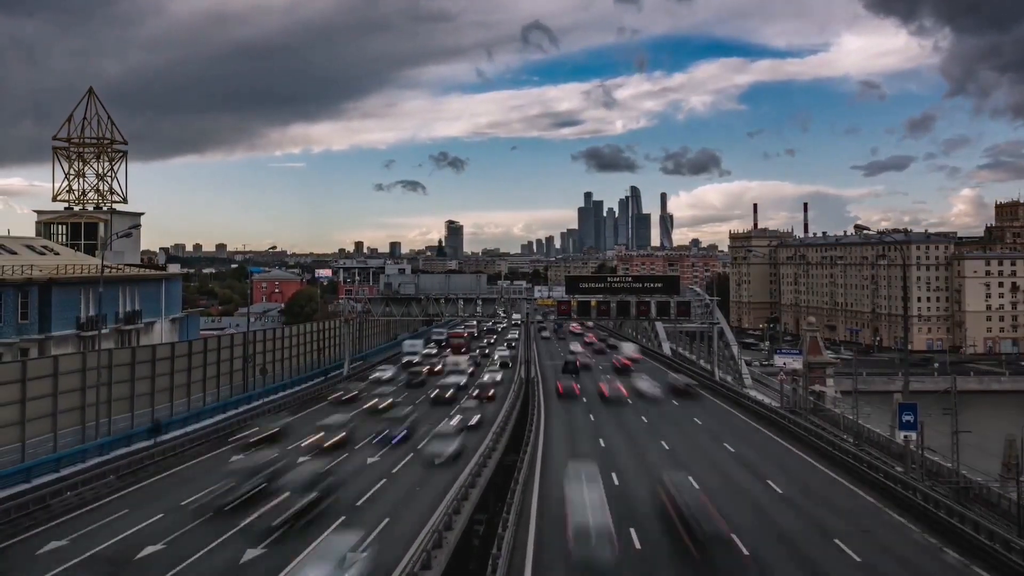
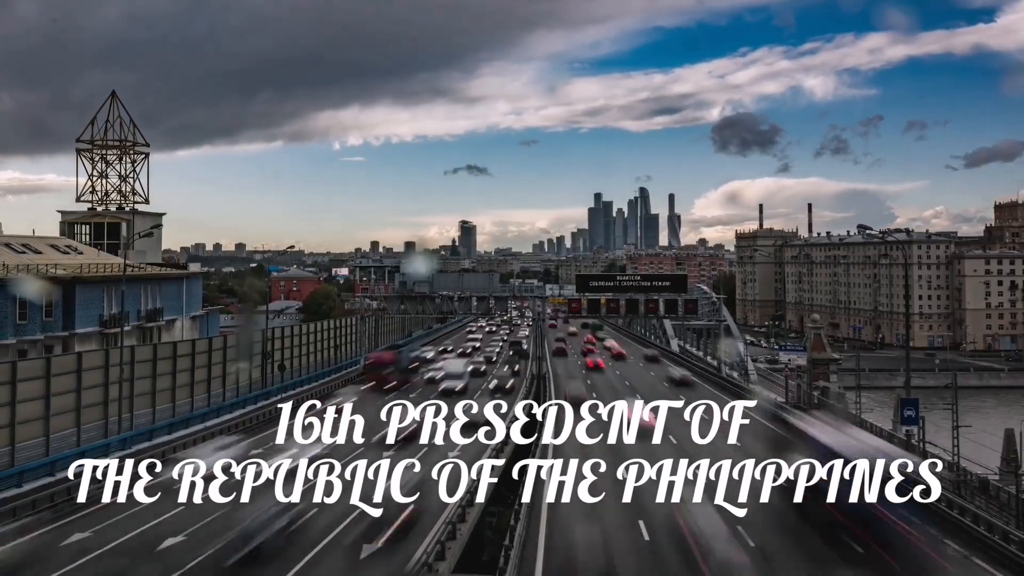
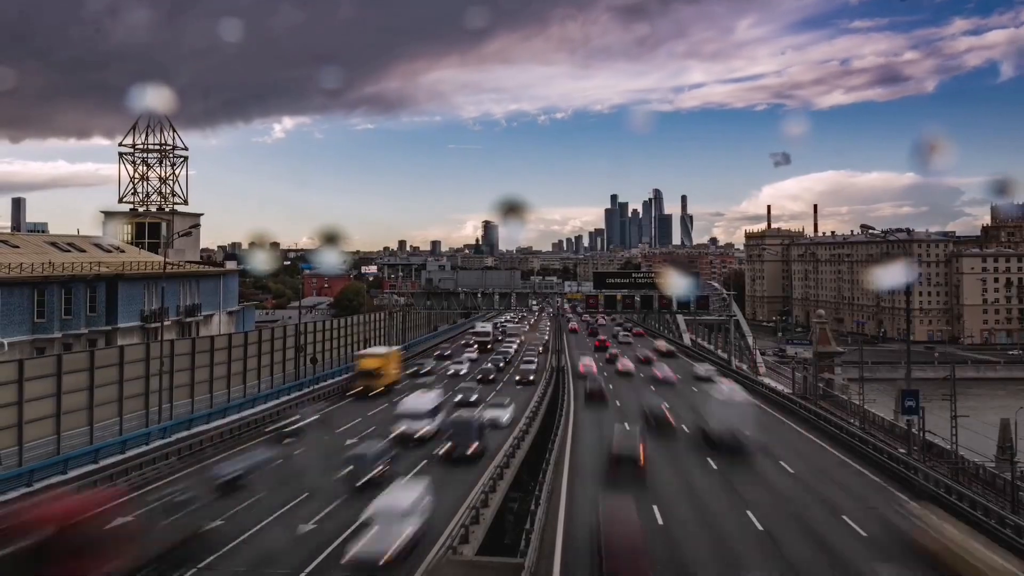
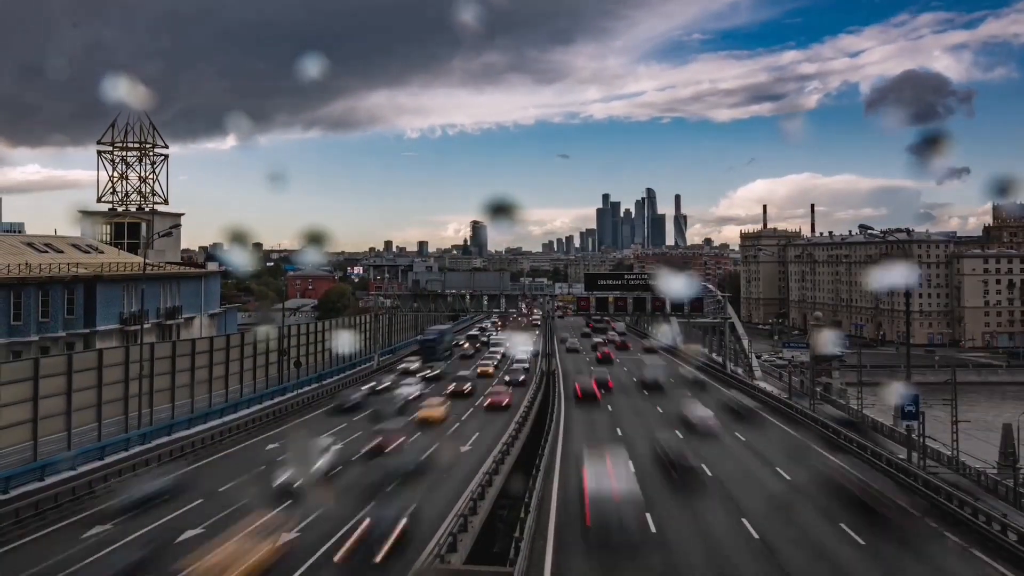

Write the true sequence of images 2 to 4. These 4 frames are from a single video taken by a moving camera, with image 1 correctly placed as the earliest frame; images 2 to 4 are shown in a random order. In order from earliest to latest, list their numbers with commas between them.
2, 4, 3
